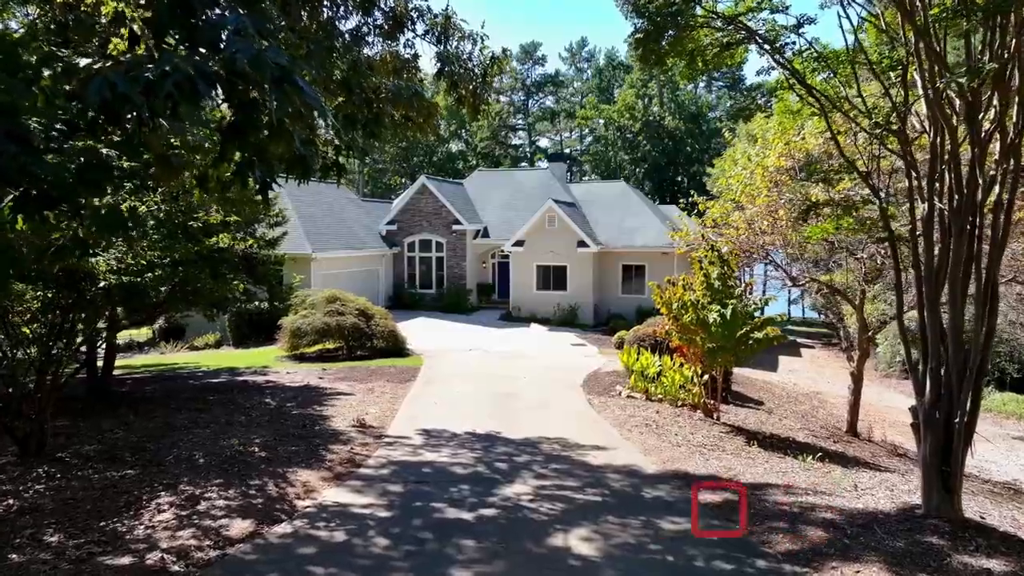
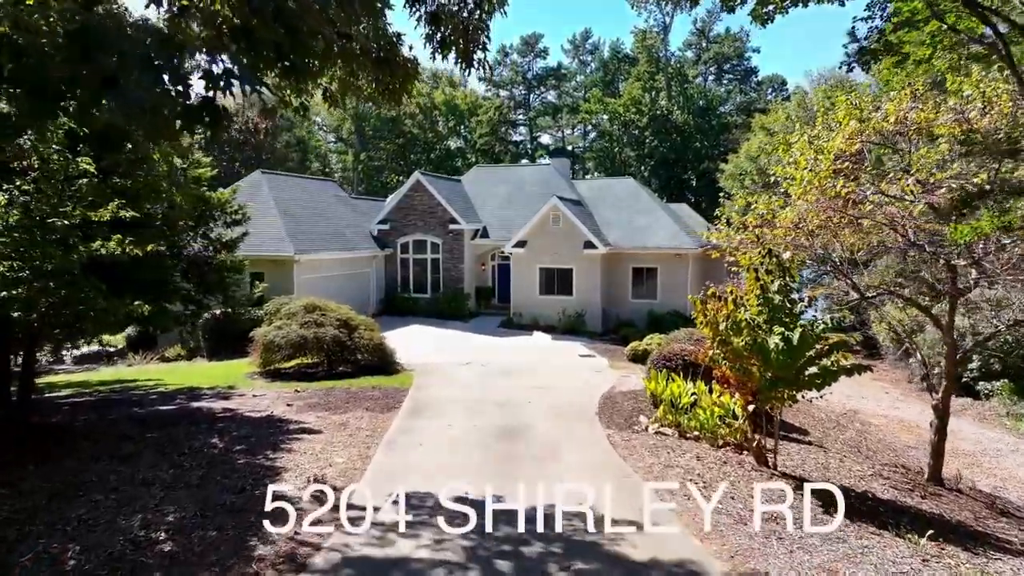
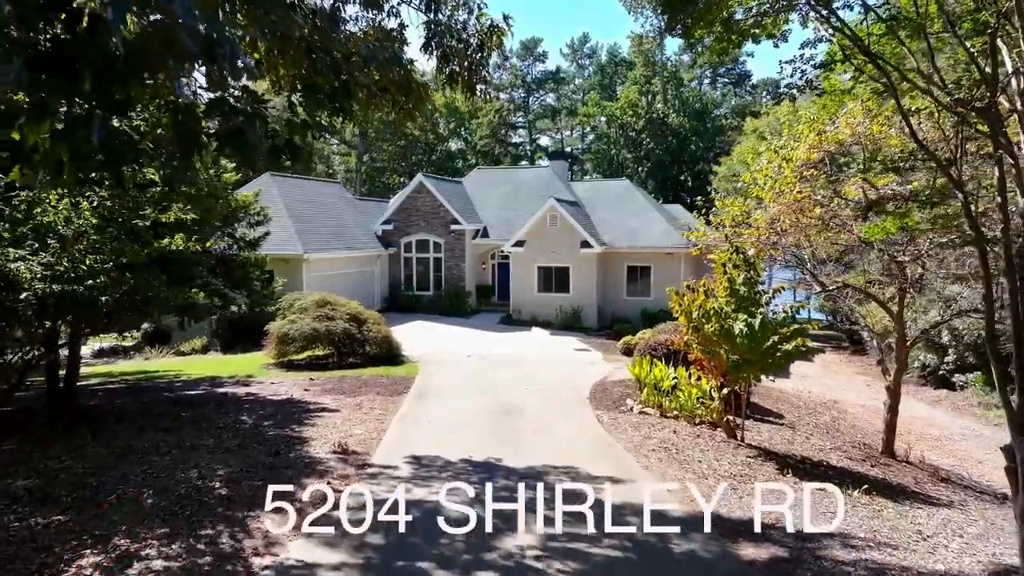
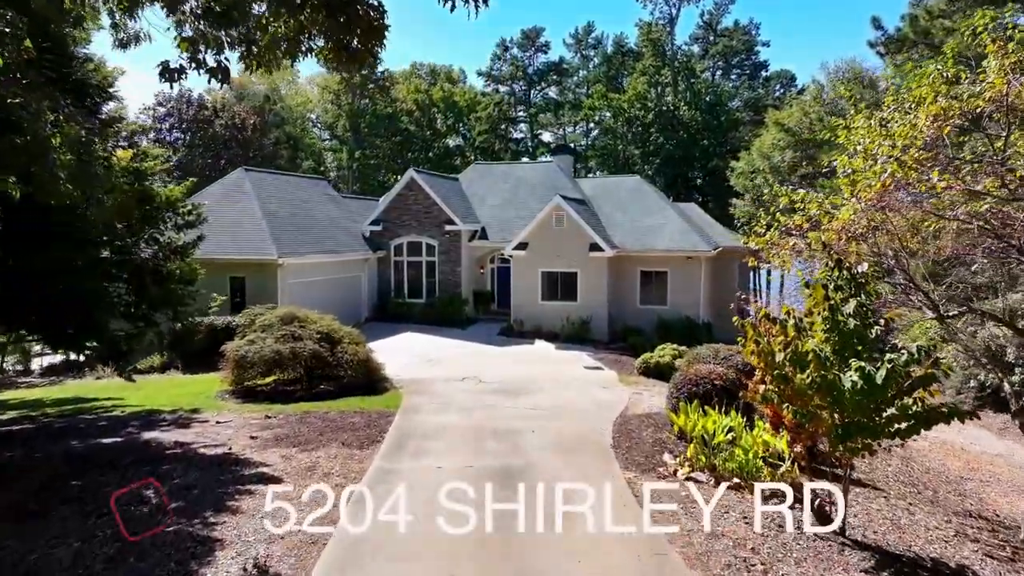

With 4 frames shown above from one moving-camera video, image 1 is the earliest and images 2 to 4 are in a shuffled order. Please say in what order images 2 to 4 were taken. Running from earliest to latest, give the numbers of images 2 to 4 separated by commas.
3, 2, 4
